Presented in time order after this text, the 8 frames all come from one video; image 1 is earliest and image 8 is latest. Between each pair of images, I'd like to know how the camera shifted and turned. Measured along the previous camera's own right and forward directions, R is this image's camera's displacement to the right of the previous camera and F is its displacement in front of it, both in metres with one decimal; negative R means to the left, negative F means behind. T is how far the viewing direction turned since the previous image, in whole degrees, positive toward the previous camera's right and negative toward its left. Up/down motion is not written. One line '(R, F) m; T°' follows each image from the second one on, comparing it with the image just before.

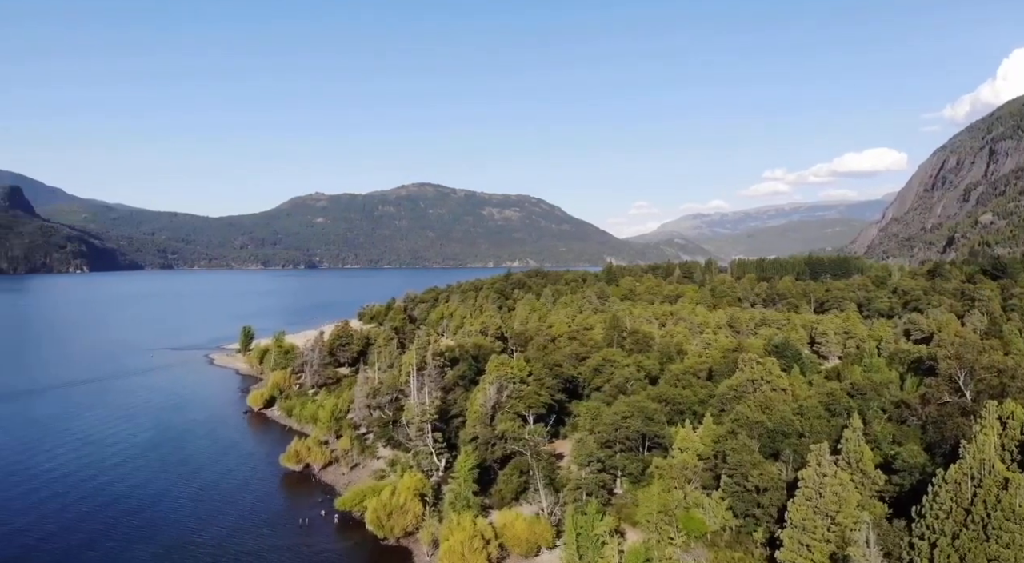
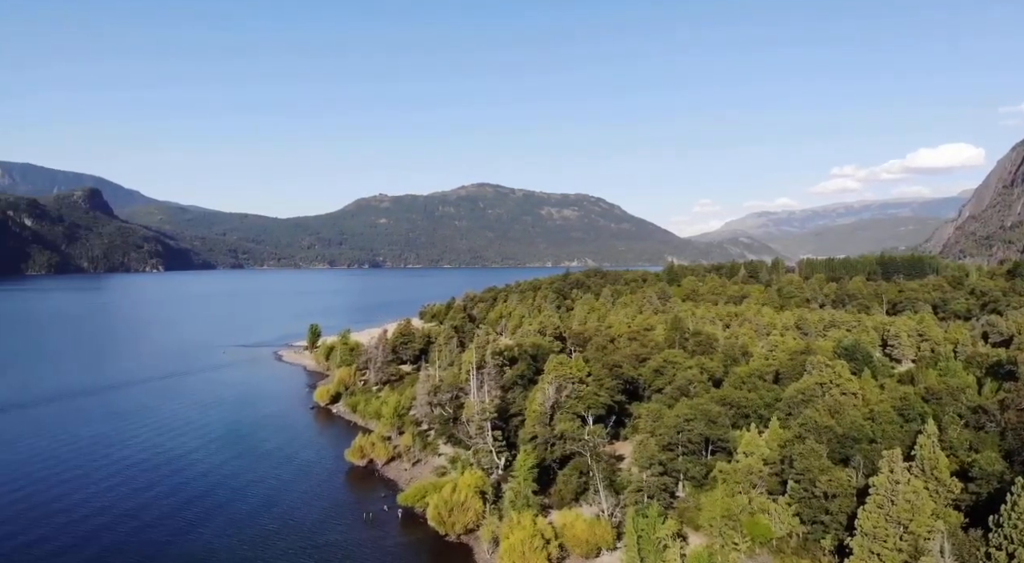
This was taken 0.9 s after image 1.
(-1.6, +0.1) m; -4°
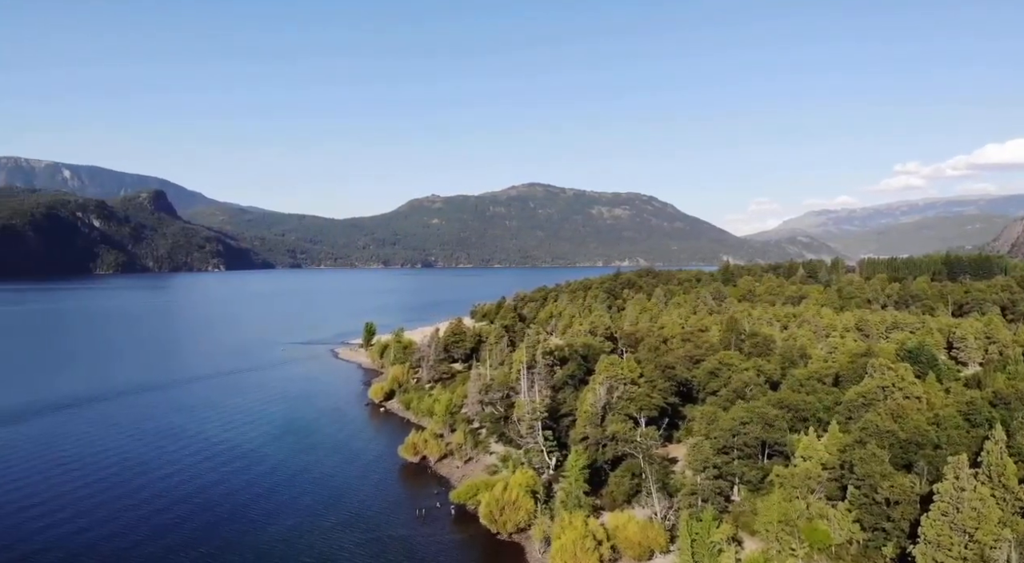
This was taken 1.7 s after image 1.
(-1.7, +0.1) m; -3°
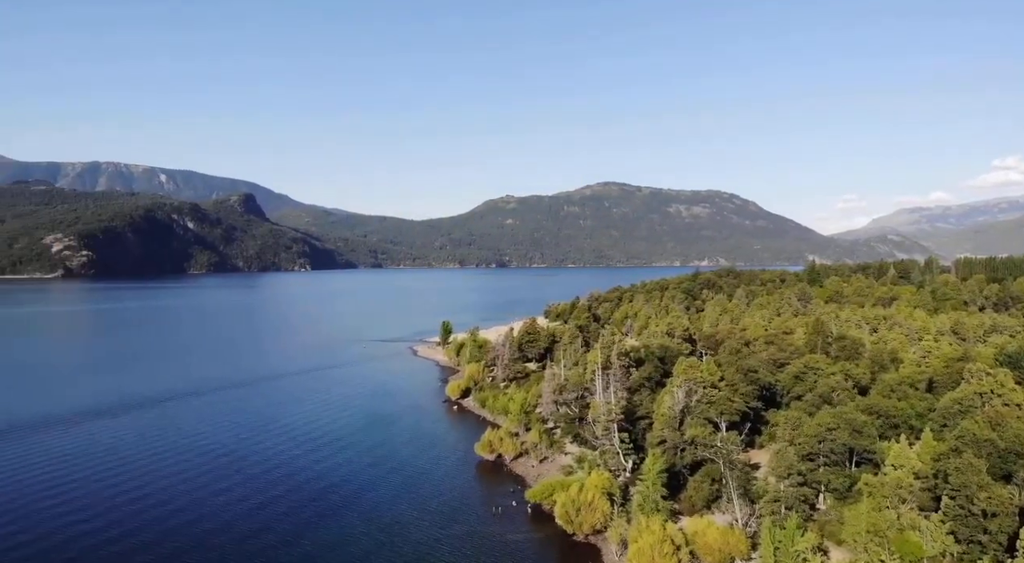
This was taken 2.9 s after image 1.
(-2.7, +0.1) m; -4°
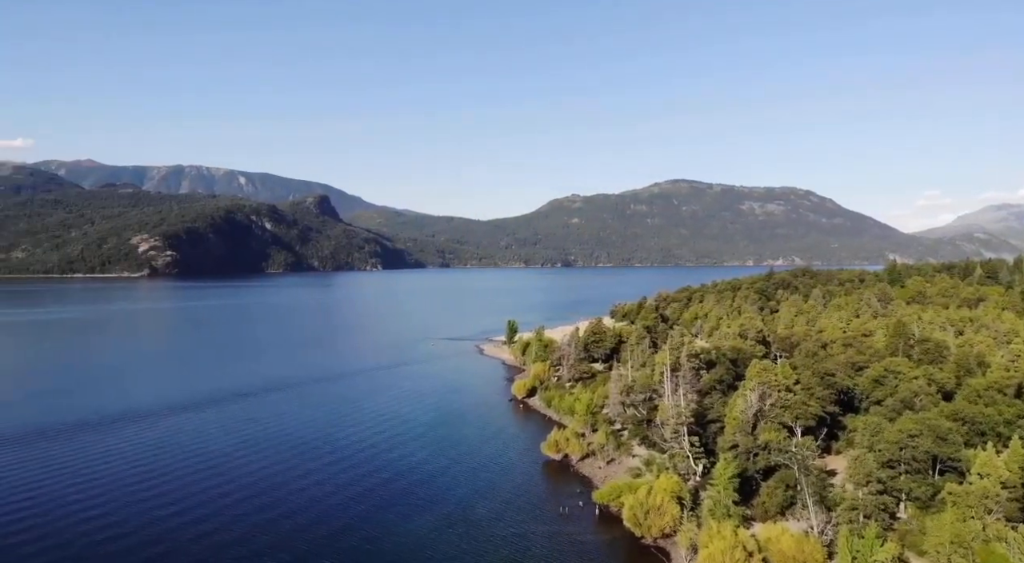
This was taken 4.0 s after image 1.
(-2.1, -0.1) m; -4°
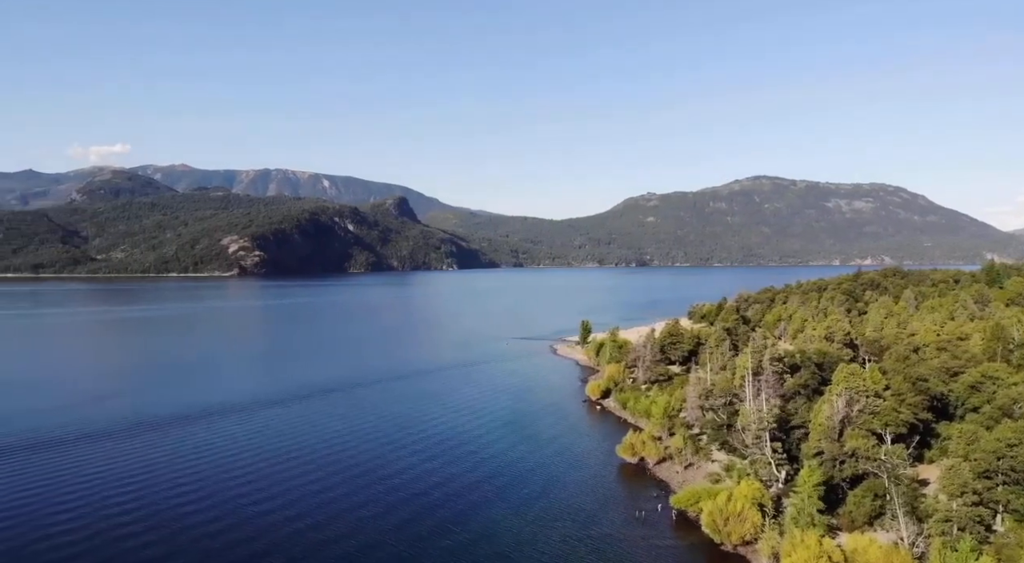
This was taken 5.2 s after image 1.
(-1.6, -0.1) m; -5°
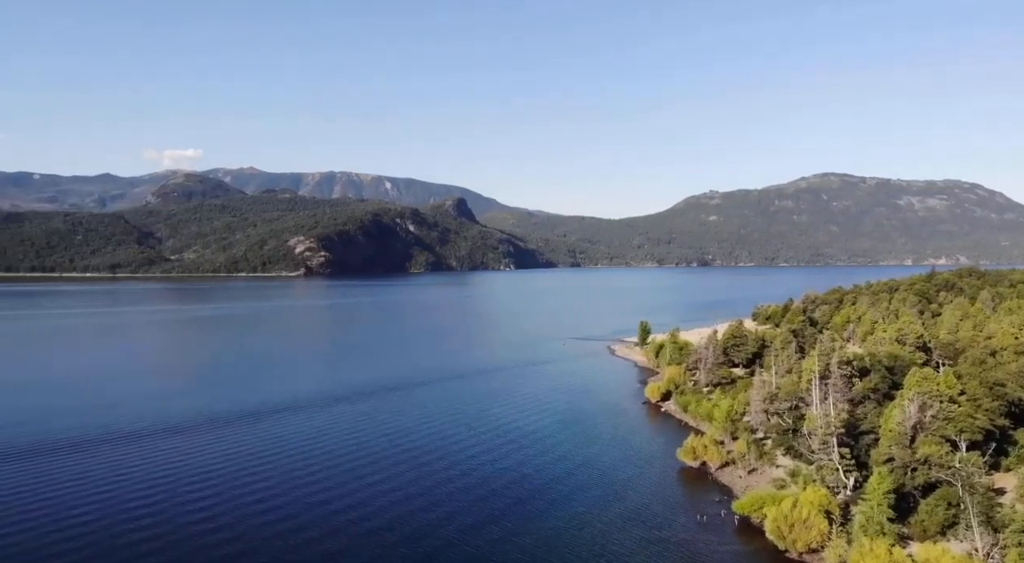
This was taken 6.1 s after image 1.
(-0.9, -0.3) m; -4°
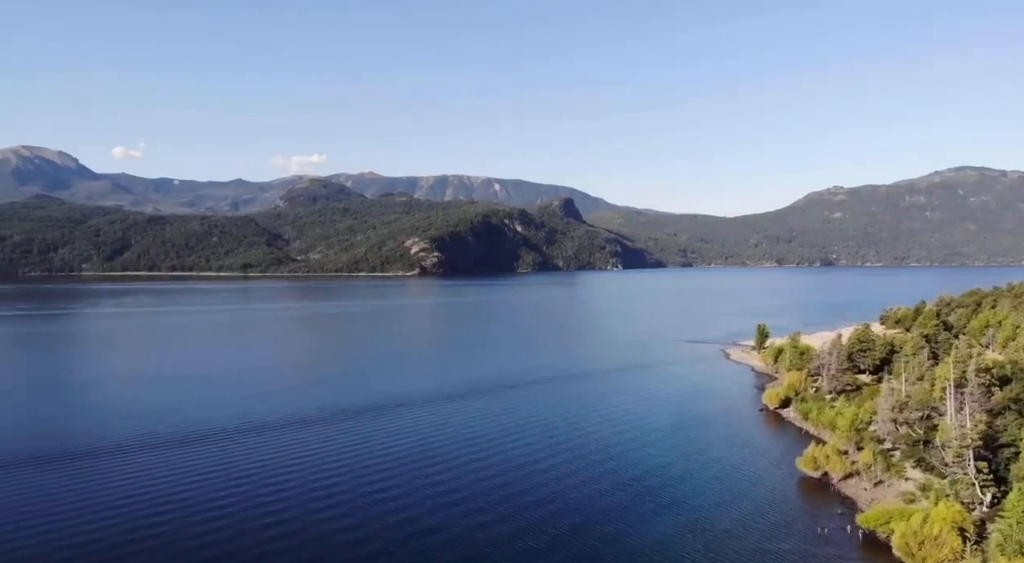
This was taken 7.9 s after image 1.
(+0.3, -1.6) m; -9°
